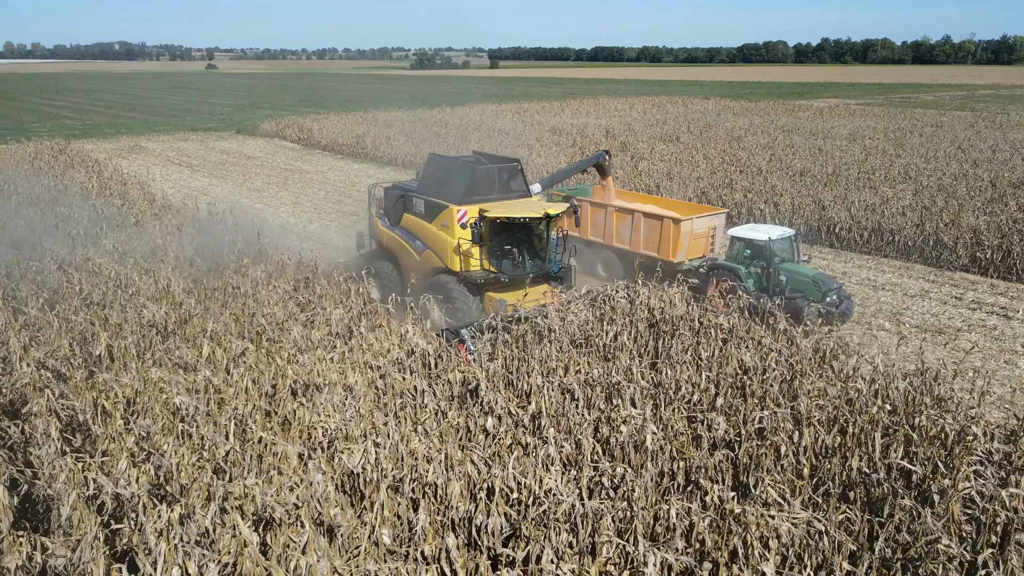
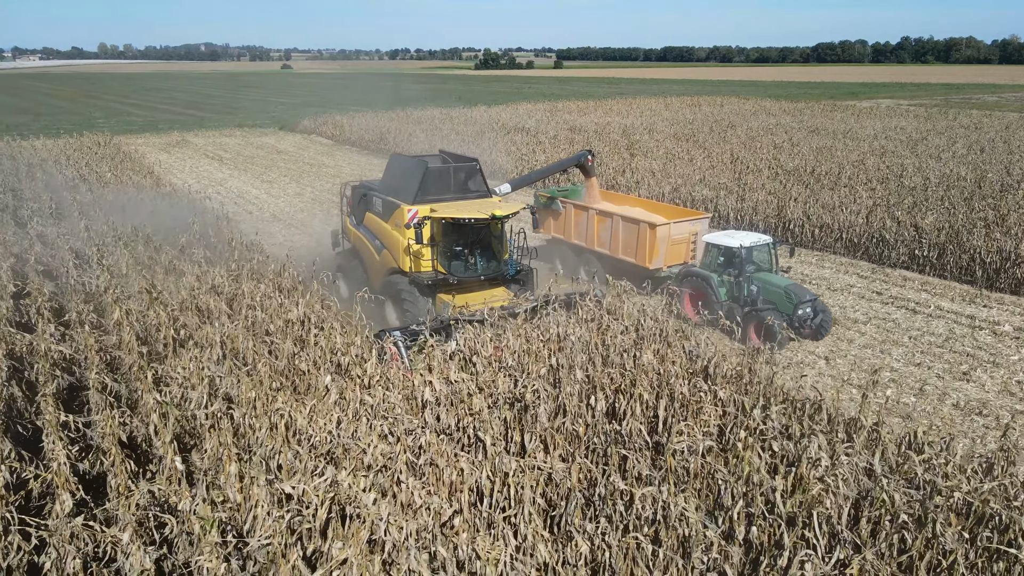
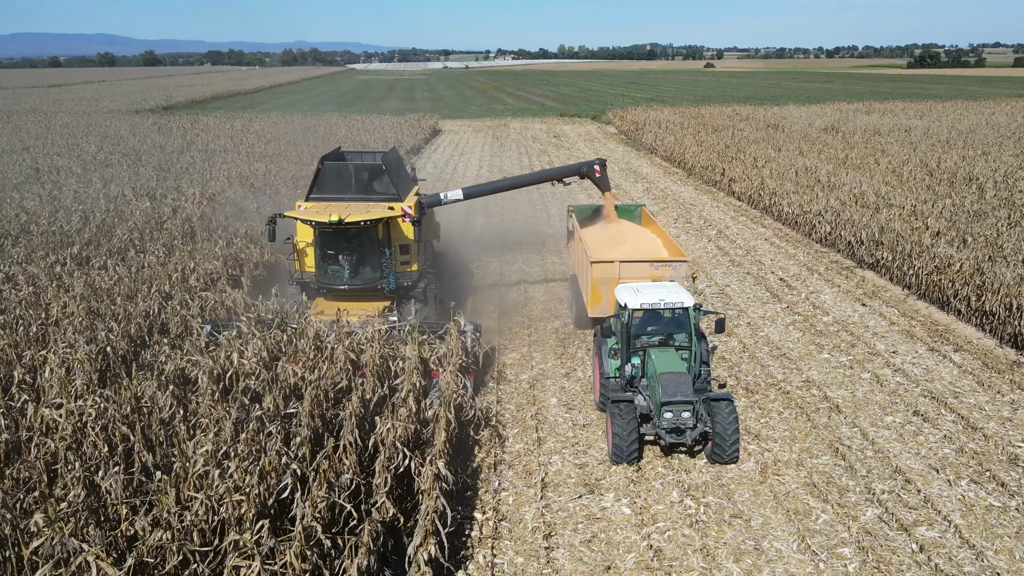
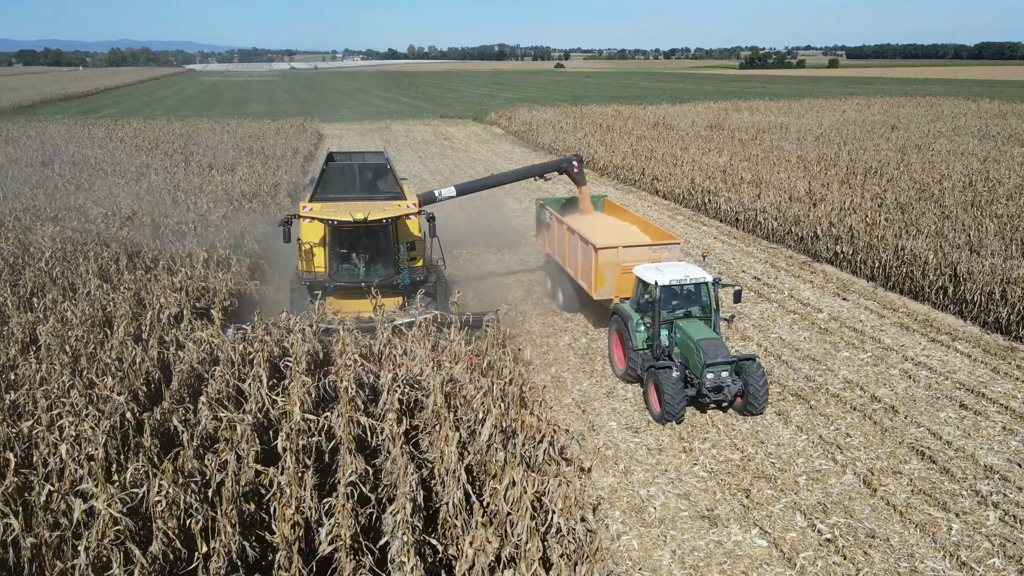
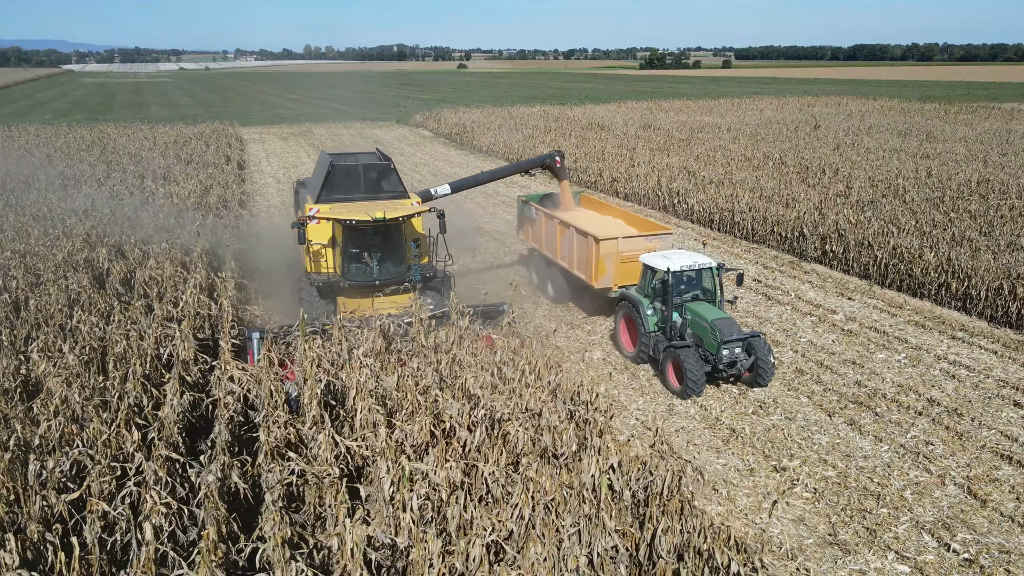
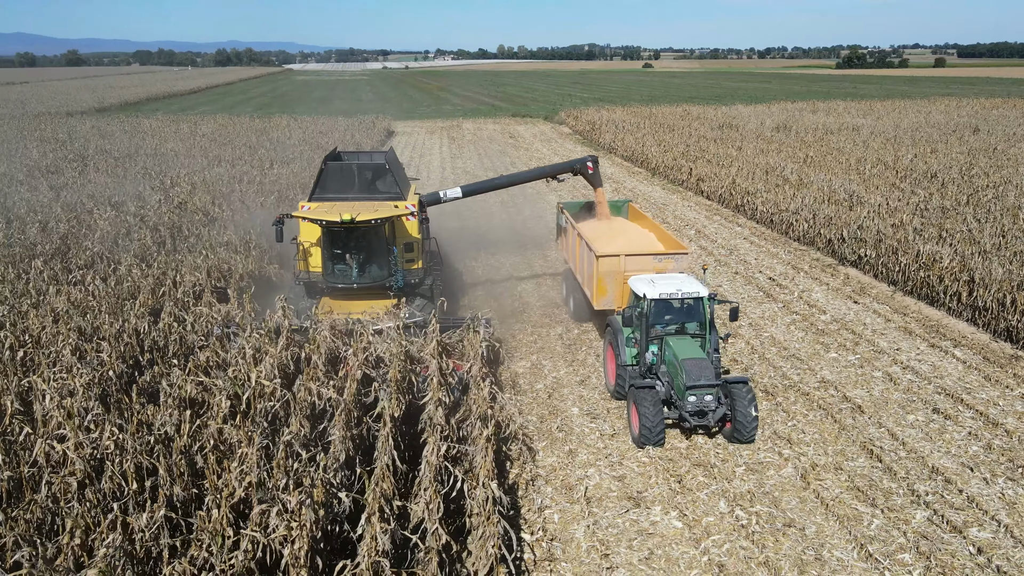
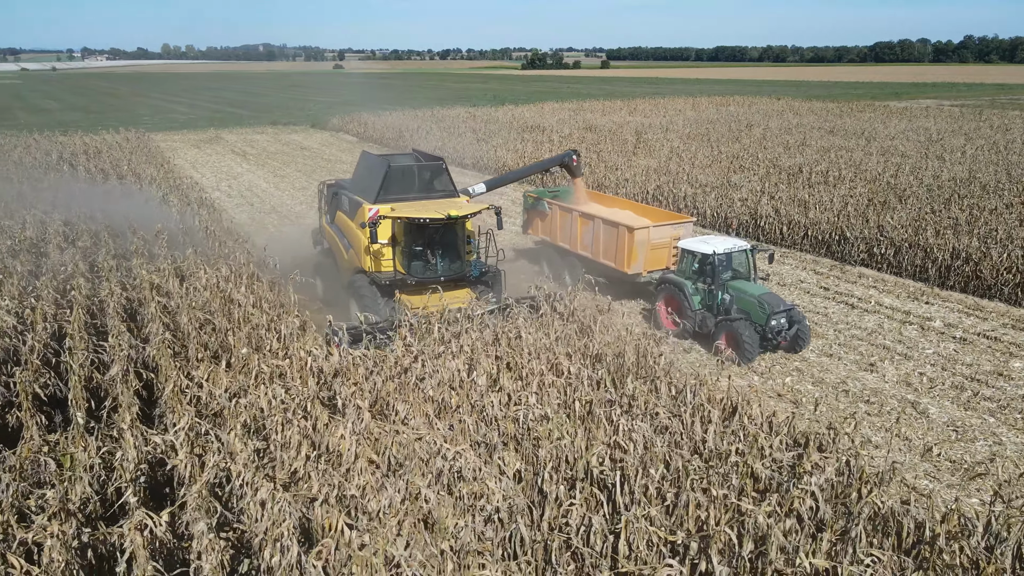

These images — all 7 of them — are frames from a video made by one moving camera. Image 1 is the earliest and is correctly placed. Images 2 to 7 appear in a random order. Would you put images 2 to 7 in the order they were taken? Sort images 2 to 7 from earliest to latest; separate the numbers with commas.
2, 7, 5, 4, 6, 3
